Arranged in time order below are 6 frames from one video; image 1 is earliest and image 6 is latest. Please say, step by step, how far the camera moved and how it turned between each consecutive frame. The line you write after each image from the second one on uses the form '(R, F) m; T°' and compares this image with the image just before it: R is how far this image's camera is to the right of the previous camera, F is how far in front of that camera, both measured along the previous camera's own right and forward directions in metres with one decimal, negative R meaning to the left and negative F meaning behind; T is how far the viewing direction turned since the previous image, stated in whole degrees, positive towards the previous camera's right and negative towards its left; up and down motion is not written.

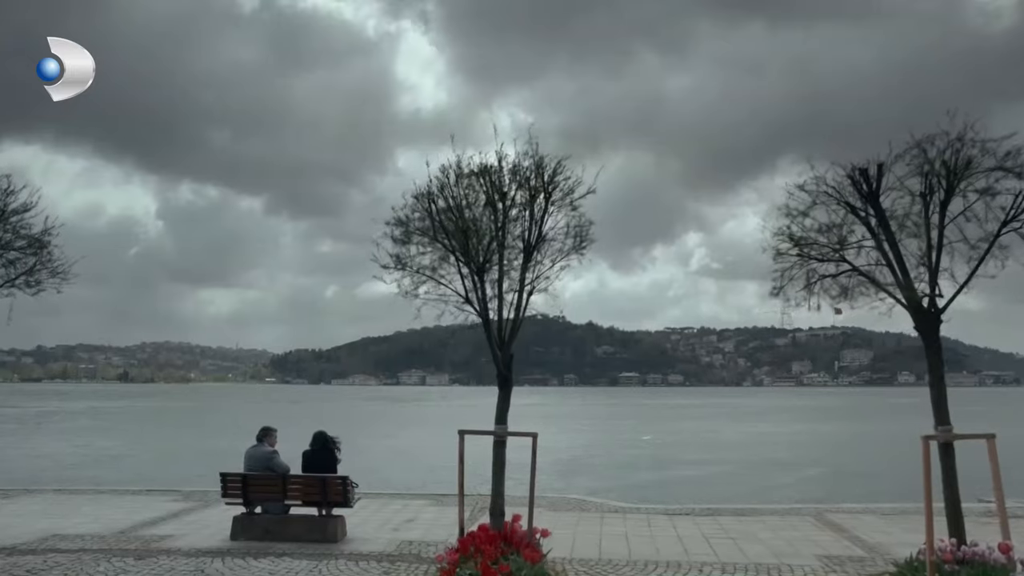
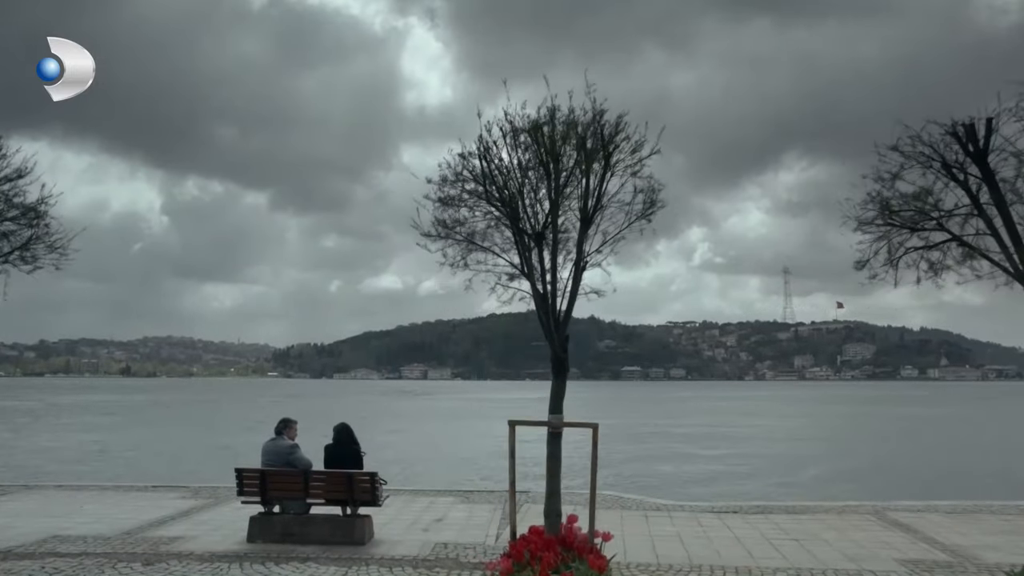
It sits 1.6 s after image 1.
(-0.5, +1.1) m; 0°
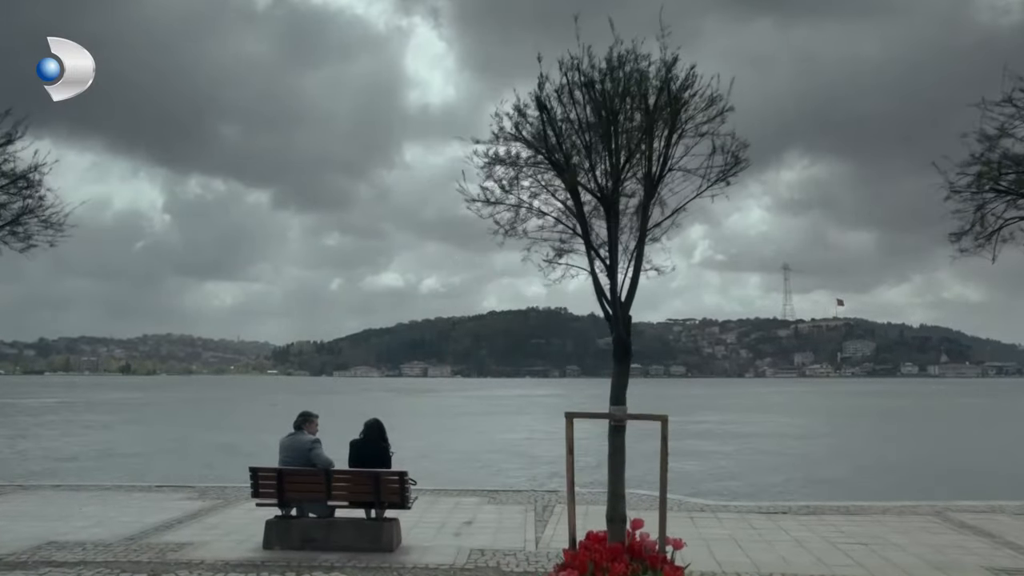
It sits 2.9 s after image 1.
(-0.5, +1.1) m; 0°
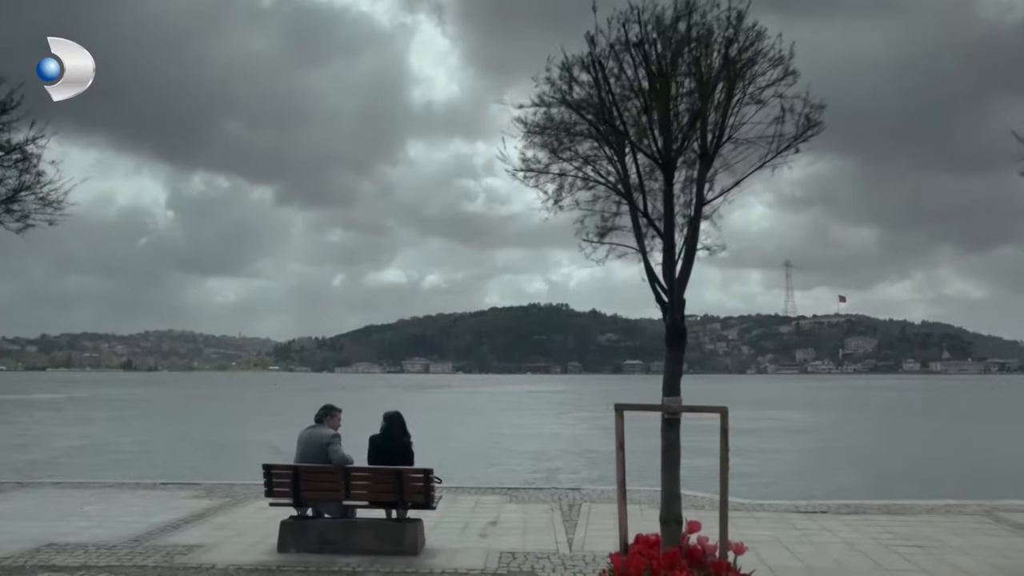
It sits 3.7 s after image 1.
(-0.3, +0.7) m; 0°
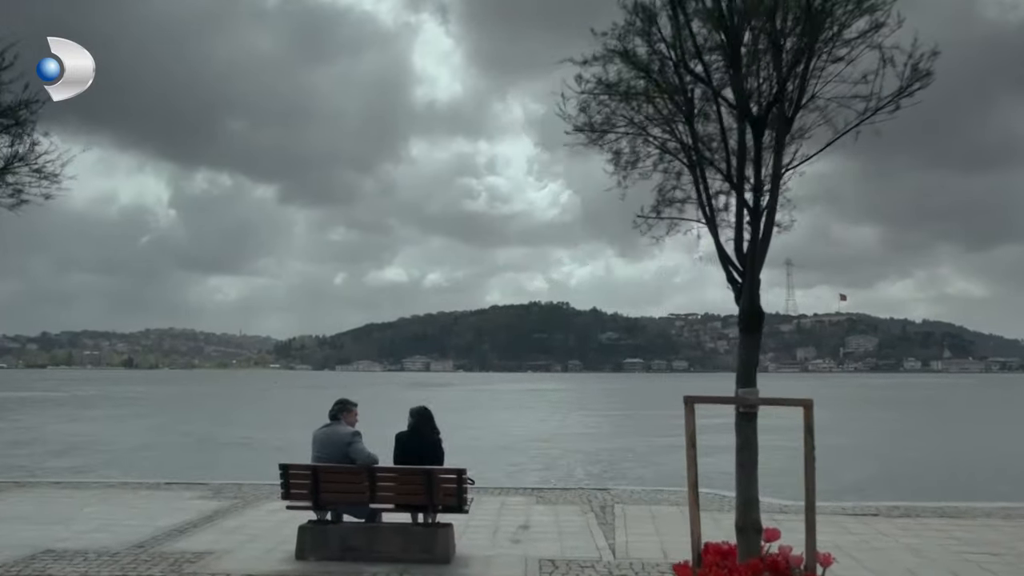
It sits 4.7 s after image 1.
(-0.4, +0.8) m; 0°
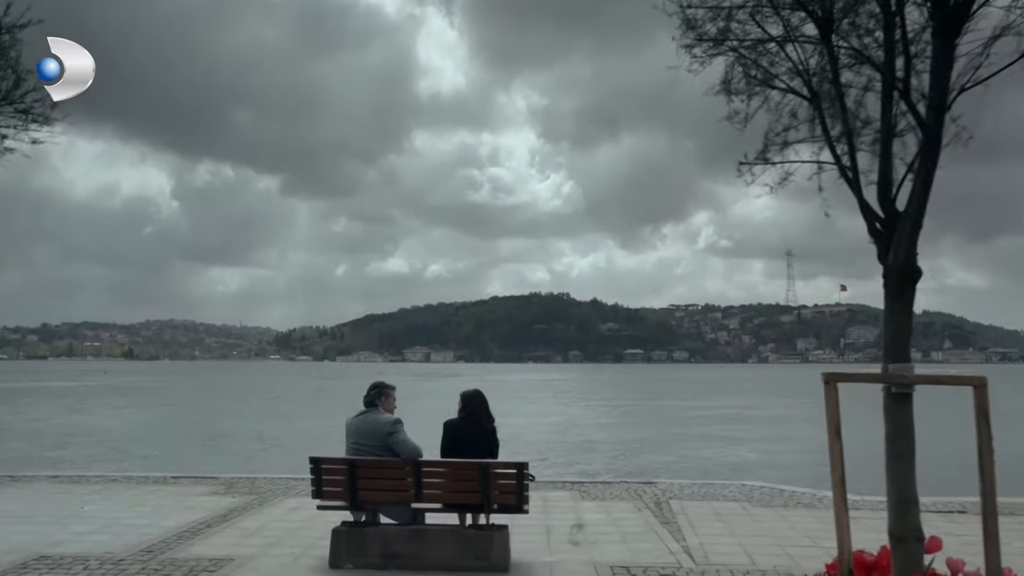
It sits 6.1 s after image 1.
(-0.5, +1.2) m; 0°
